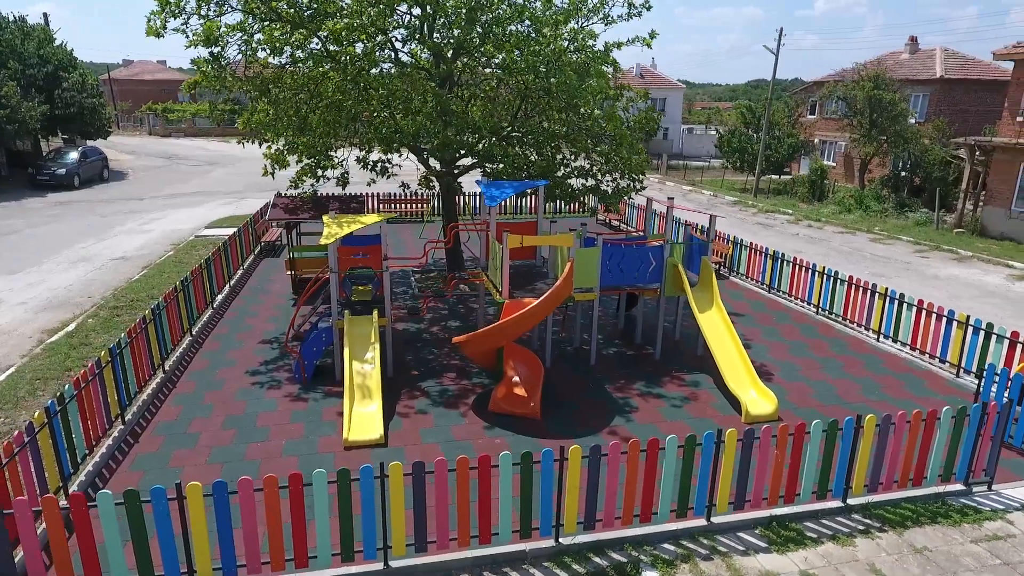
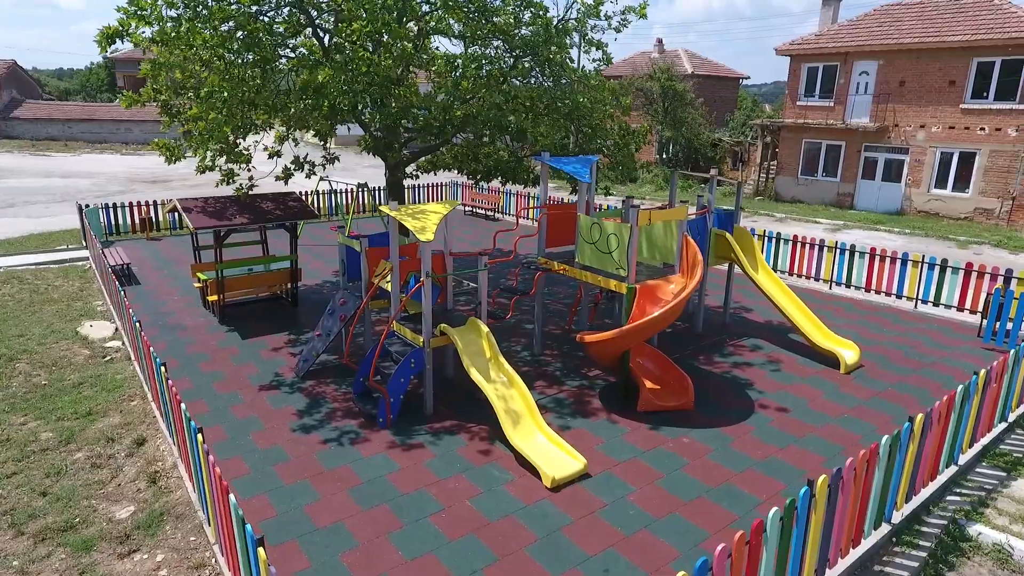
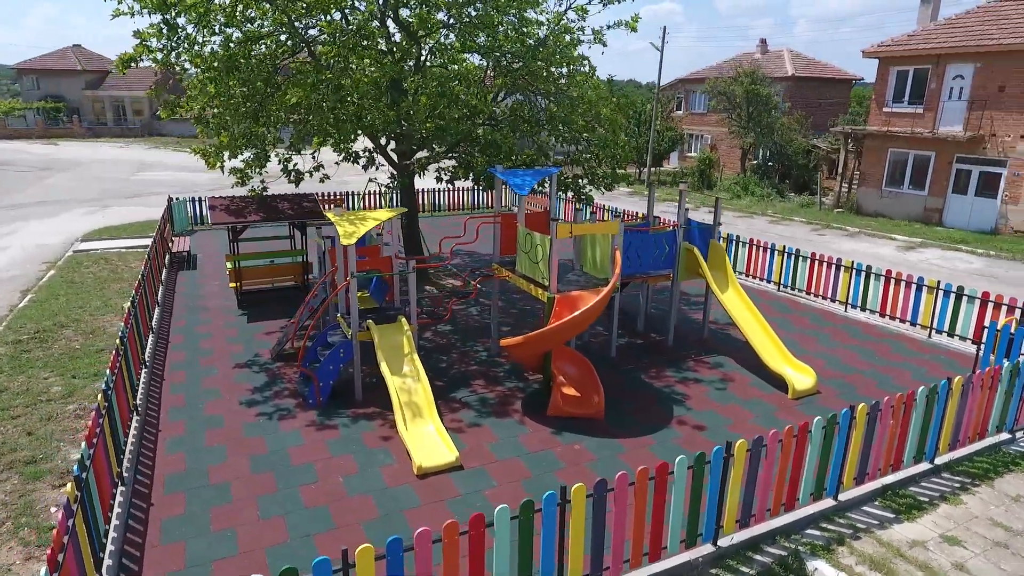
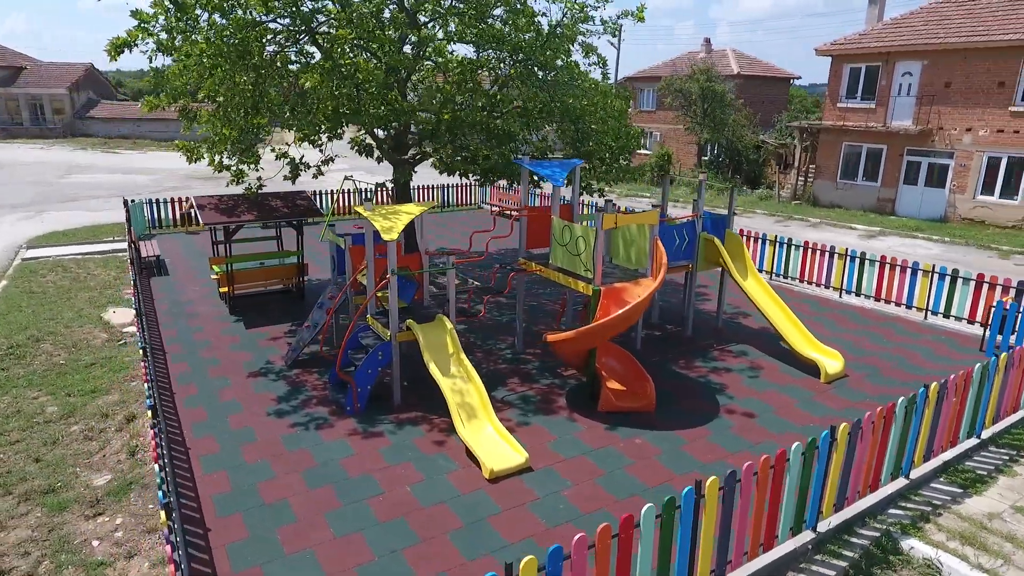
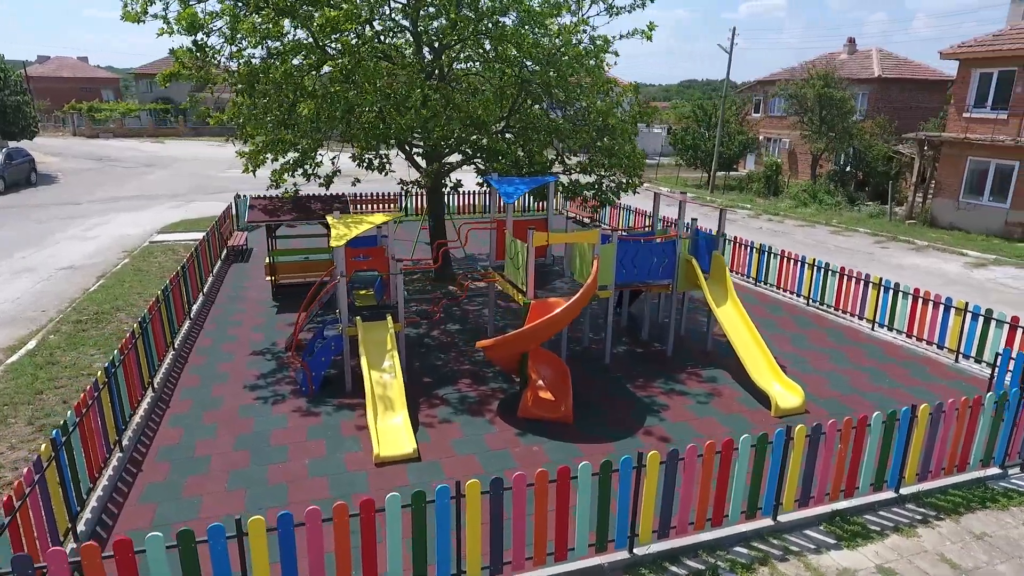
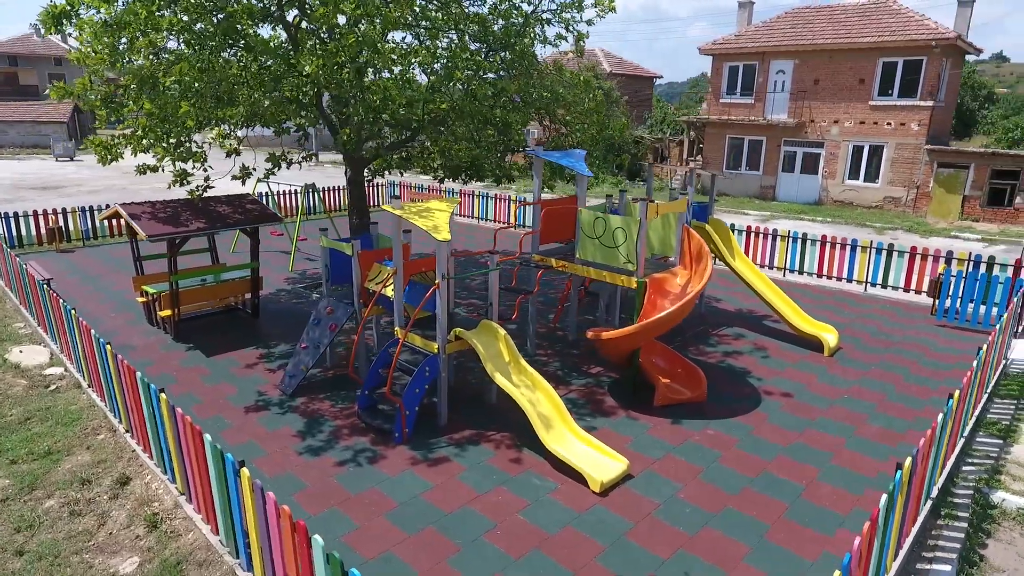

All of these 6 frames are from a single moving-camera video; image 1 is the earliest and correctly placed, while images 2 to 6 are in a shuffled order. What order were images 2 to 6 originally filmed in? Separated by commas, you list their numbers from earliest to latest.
5, 3, 4, 2, 6
